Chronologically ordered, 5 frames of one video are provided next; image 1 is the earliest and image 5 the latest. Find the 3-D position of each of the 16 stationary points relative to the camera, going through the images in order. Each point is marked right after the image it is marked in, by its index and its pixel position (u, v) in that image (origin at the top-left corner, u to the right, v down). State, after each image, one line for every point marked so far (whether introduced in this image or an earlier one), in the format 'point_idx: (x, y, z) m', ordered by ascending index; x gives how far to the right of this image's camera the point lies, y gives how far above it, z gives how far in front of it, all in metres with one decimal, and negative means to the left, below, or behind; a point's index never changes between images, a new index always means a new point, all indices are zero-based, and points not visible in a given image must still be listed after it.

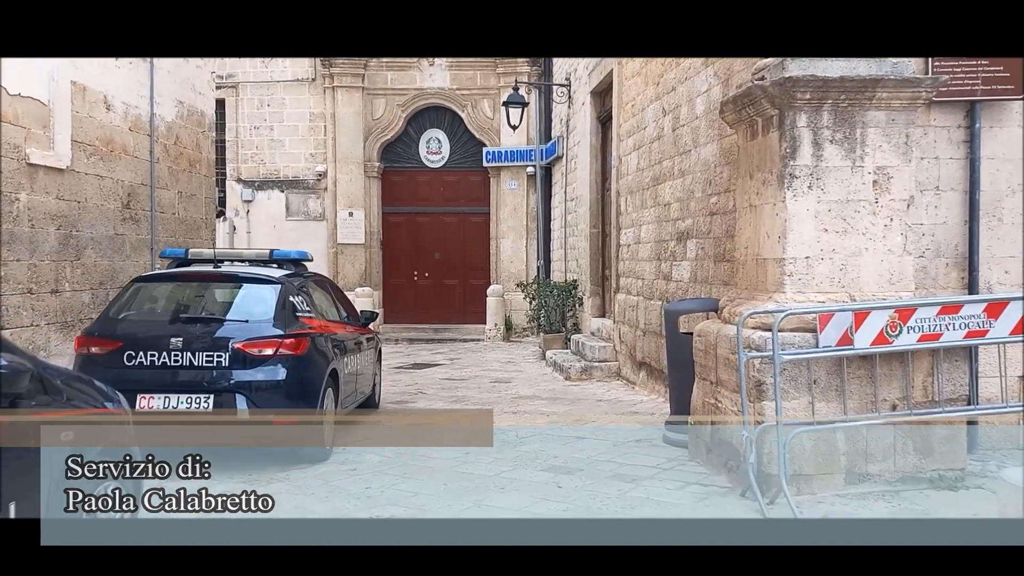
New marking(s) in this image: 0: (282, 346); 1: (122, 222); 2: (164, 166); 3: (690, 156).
0: (-1.3, -0.3, +5.4) m
1: (-3.0, +0.5, +7.6) m
2: (-3.0, +1.1, +8.5) m
3: (+1.3, +1.0, +7.2) m
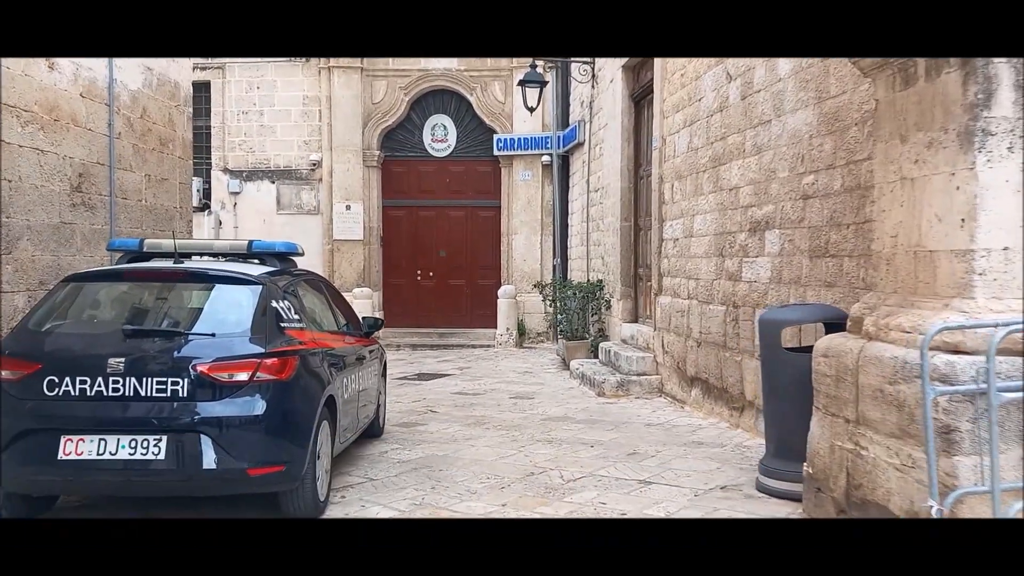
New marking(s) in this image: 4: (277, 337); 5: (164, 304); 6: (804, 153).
0: (-1.1, -0.3, +4.1) m
1: (-2.8, +0.5, +6.2) m
2: (-2.8, +1.0, +7.1) m
3: (+1.6, +1.0, +5.9) m
4: (-1.0, -0.2, +4.3) m
5: (-1.5, -0.1, +4.3) m
6: (+1.6, +0.7, +5.4) m
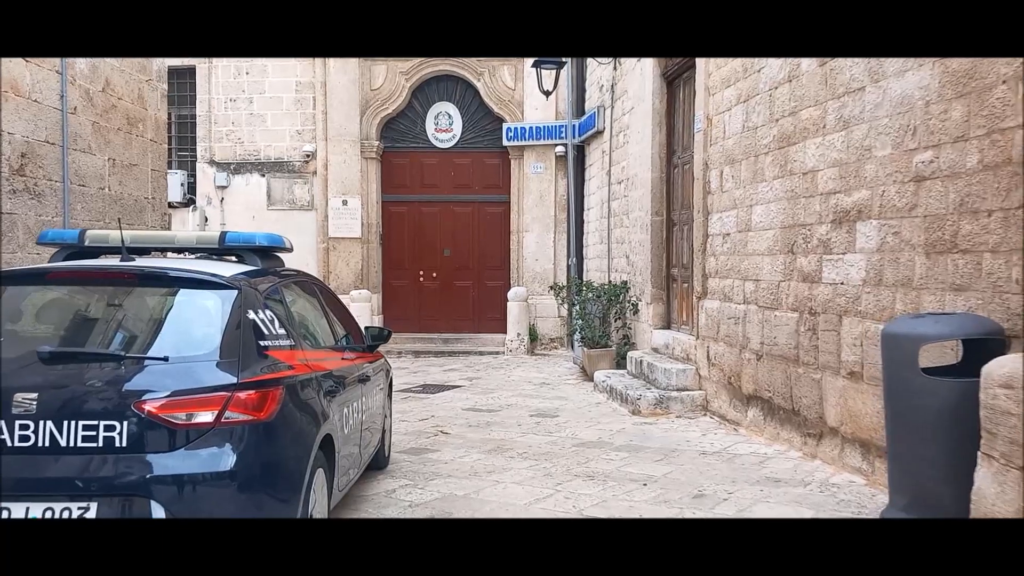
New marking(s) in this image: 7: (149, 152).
0: (-0.9, -0.4, +3.0) m
1: (-2.6, +0.5, +5.1) m
2: (-2.6, +1.0, +6.0) m
3: (+1.7, +0.9, +4.8) m
4: (-0.8, -0.2, +3.2) m
5: (-1.3, -0.1, +3.2) m
6: (+1.8, +0.7, +4.4) m
7: (-2.6, +1.0, +7.0) m
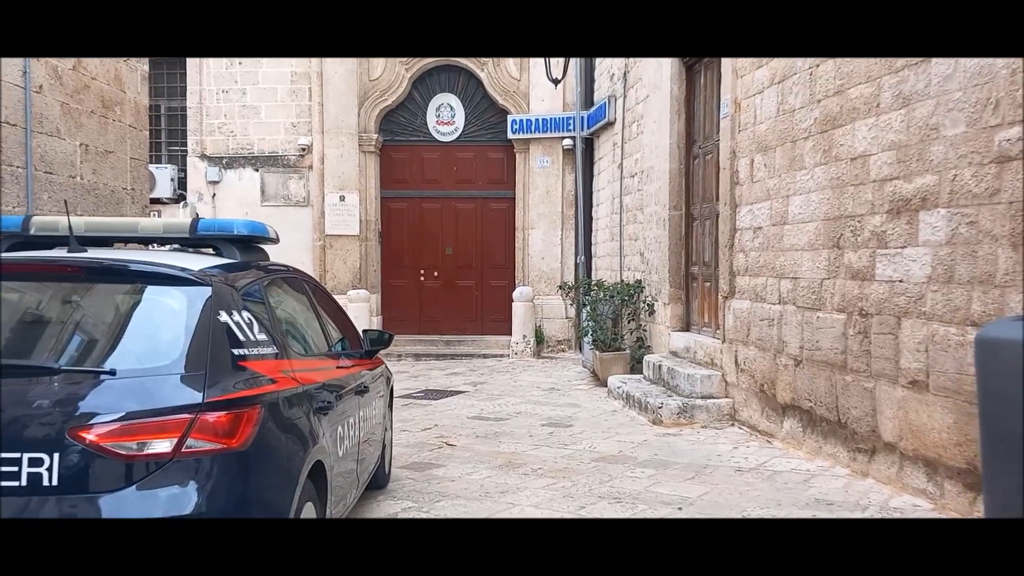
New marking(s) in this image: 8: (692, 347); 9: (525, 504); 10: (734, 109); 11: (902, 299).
0: (-0.8, -0.4, +2.4) m
1: (-2.5, +0.5, +4.5) m
2: (-2.5, +1.0, +5.4) m
3: (+1.8, +0.9, +4.2) m
4: (-0.8, -0.2, +2.7) m
5: (-1.2, -0.1, +2.7) m
6: (+1.9, +0.7, +3.8) m
7: (-2.5, +1.0, +6.4) m
8: (+1.4, -0.5, +7.6) m
9: (+0.1, -1.0, +4.6) m
10: (+1.5, +1.2, +6.7) m
11: (+1.8, 0.0, +4.5) m
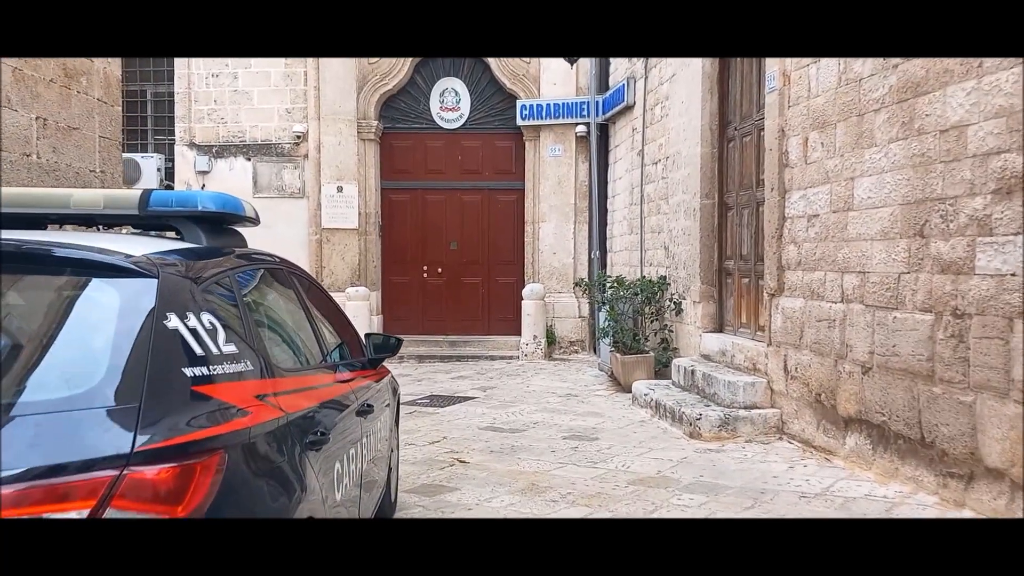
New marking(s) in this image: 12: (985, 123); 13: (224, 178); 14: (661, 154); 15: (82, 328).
0: (-0.6, -0.3, +1.6) m
1: (-2.4, +0.5, +3.8) m
2: (-2.4, +1.1, +4.6) m
3: (+1.9, +1.0, +3.5) m
4: (-0.6, -0.2, +1.9) m
5: (-1.1, -0.1, +1.9) m
6: (+2.0, +0.8, +3.0) m
7: (-2.4, +1.0, +5.6) m
8: (+1.5, -0.4, +6.8) m
9: (+0.2, -1.0, +3.9) m
10: (+1.6, +1.2, +5.9) m
11: (+1.9, 0.0, +3.7) m
12: (+1.9, +0.7, +3.9) m
13: (-3.4, +1.3, +11.5) m
14: (+1.3, +1.2, +8.7) m
15: (-0.9, -0.1, +1.9) m
